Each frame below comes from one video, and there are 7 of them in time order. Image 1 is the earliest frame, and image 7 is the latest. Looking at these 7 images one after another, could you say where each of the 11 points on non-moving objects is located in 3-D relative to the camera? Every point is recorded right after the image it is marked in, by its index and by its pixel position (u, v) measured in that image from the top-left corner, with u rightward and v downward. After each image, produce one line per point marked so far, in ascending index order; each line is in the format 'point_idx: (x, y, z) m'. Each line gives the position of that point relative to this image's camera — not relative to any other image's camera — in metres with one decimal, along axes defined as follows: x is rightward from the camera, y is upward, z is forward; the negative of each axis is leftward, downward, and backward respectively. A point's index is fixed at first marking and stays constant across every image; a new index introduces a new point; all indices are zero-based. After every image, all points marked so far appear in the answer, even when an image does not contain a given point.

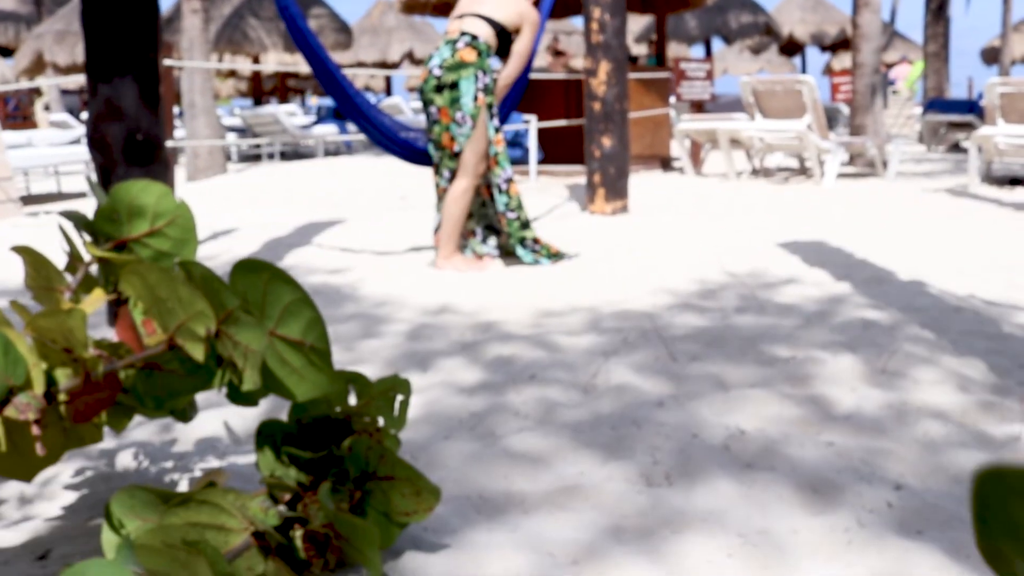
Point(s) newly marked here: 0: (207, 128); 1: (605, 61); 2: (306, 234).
0: (-2.5, +1.3, +9.3) m
1: (+0.5, +1.2, +5.9) m
2: (-1.1, +0.3, +6.0) m
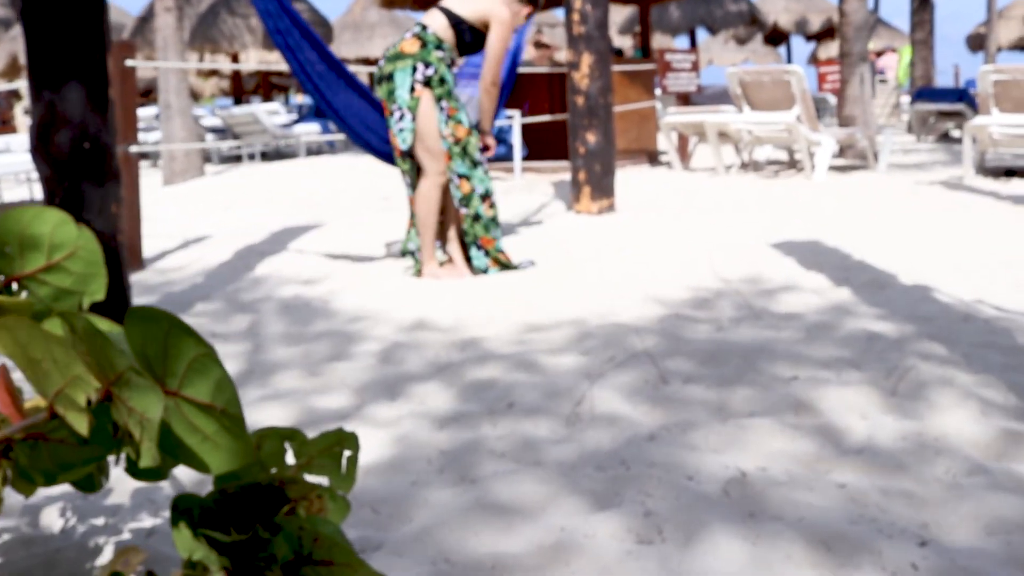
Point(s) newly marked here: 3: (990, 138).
0: (-2.6, +1.3, +9.0) m
1: (+0.4, +1.2, +5.7) m
2: (-1.2, +0.2, +5.7) m
3: (+2.9, +0.9, +7.0) m
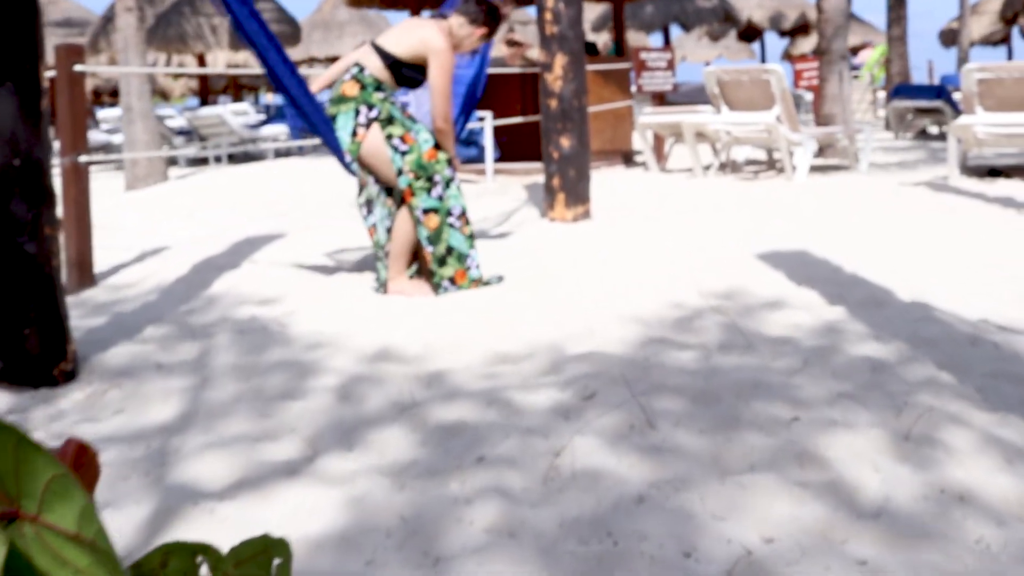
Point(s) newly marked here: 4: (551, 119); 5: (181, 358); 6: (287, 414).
0: (-2.8, +1.2, +8.7) m
1: (+0.2, +1.1, +5.4) m
2: (-1.3, +0.2, +5.4) m
3: (+2.8, +0.9, +6.8) m
4: (+0.2, +0.8, +5.5) m
5: (-0.9, -0.2, +3.3) m
6: (-0.5, -0.3, +2.6) m
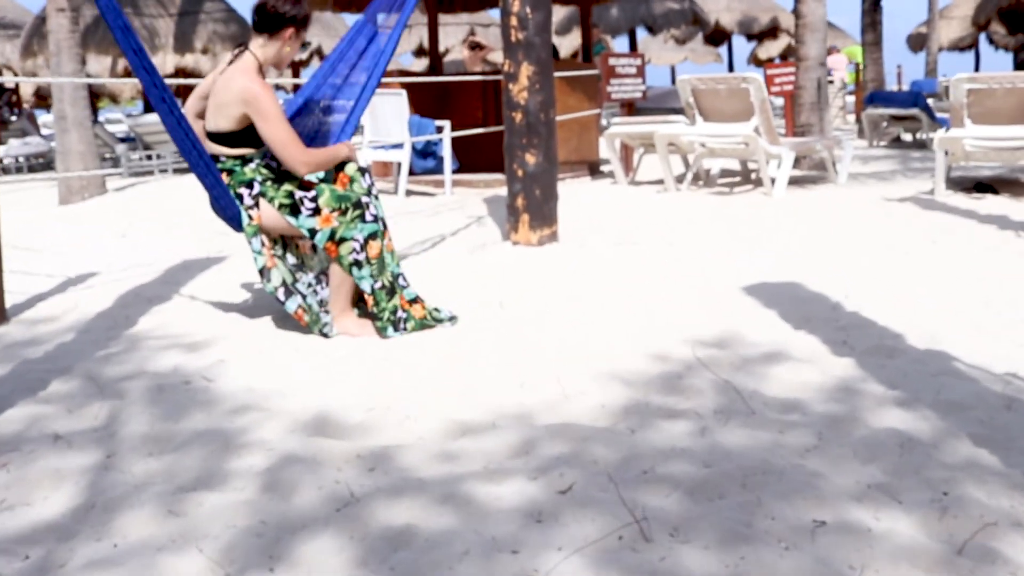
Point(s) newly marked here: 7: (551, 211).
0: (-3.1, +1.0, +8.1) m
1: (+0.1, +1.0, +5.0) m
2: (-1.5, 0.0, +4.9) m
3: (+2.6, +0.8, +6.5) m
4: (0.0, +0.7, +5.1) m
5: (-1.0, -0.3, +2.8) m
6: (-0.6, -0.4, +2.1) m
7: (+0.2, +0.3, +5.1) m
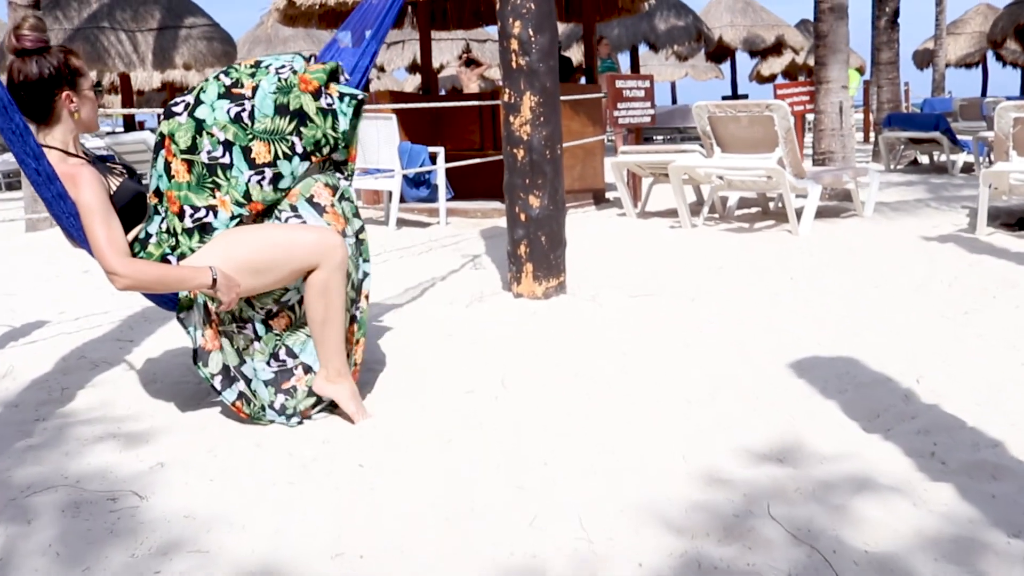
0: (-3.1, +0.8, +7.5) m
1: (+0.1, +0.7, +4.4) m
2: (-1.5, -0.2, +4.3) m
3: (+2.6, +0.5, +5.9) m
4: (0.0, +0.5, +4.5) m
5: (-1.0, -0.5, +2.2) m
6: (-0.6, -0.6, +1.5) m
7: (+0.2, +0.1, +4.5) m
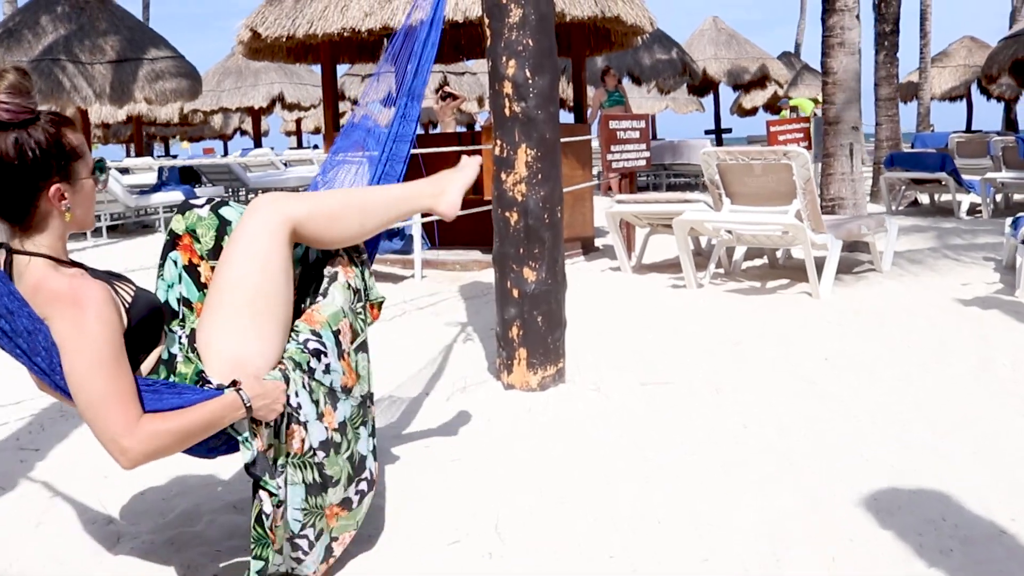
0: (-3.2, +0.4, +6.7) m
1: (0.0, +0.4, +3.6) m
2: (-1.5, -0.5, +3.6) m
3: (+2.5, +0.2, +5.2) m
4: (0.0, +0.2, +3.7) m
5: (-1.0, -0.8, +1.4) m
6: (-0.5, -0.8, +0.8) m
7: (+0.1, -0.2, +3.8) m
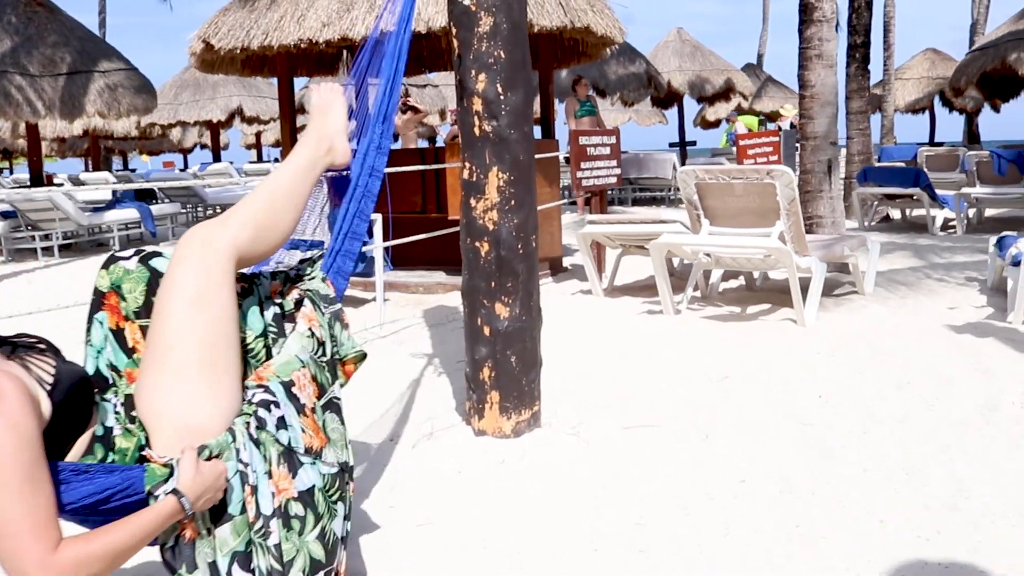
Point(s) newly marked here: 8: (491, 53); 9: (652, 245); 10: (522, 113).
0: (-3.4, +0.3, +6.3) m
1: (0.0, +0.3, +3.3) m
2: (-1.6, -0.6, +3.2) m
3: (+2.4, +0.1, +5.0) m
4: (-0.1, 0.0, +3.4) m
5: (-1.0, -0.9, +1.0) m
6: (-0.5, -0.9, +0.4) m
7: (+0.1, -0.3, +3.4) m
8: (-0.1, +0.7, +3.3) m
9: (+0.7, +0.2, +5.6) m
10: (0.0, +0.5, +3.3) m
